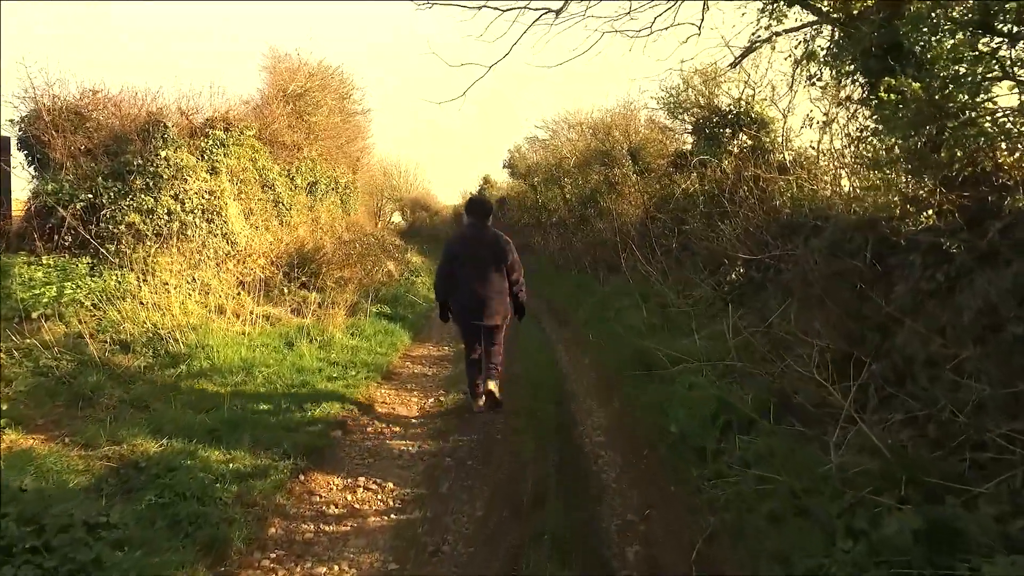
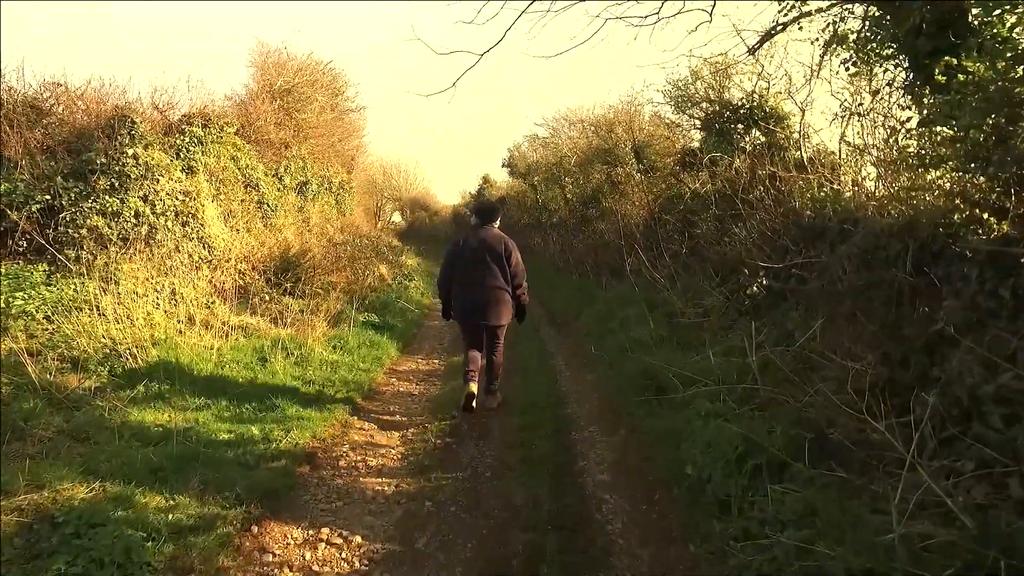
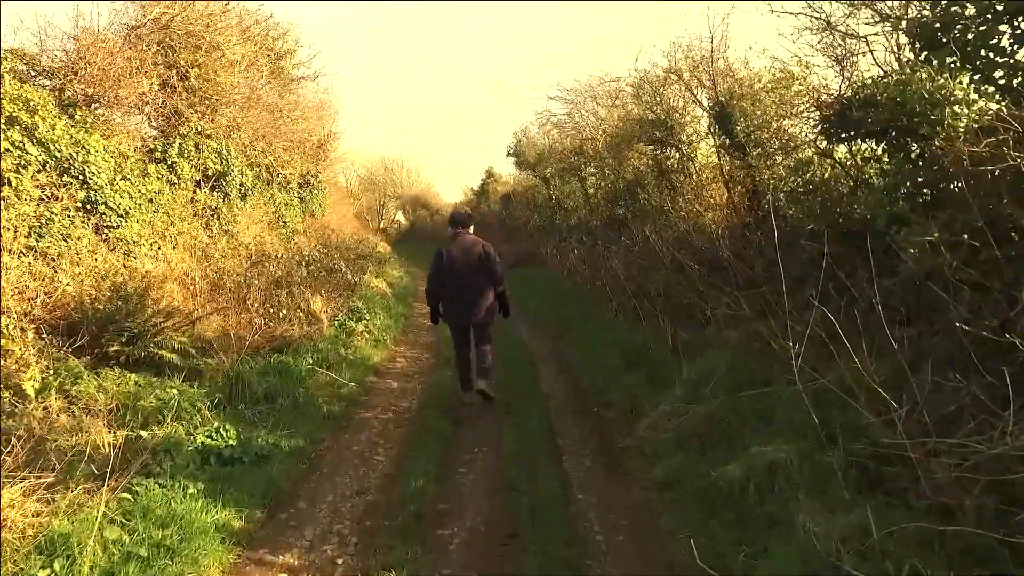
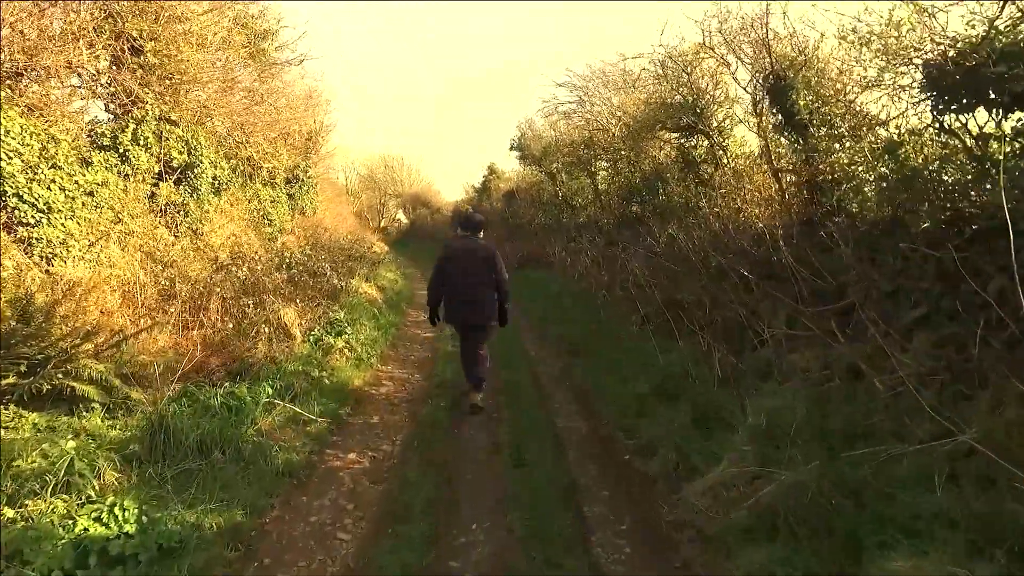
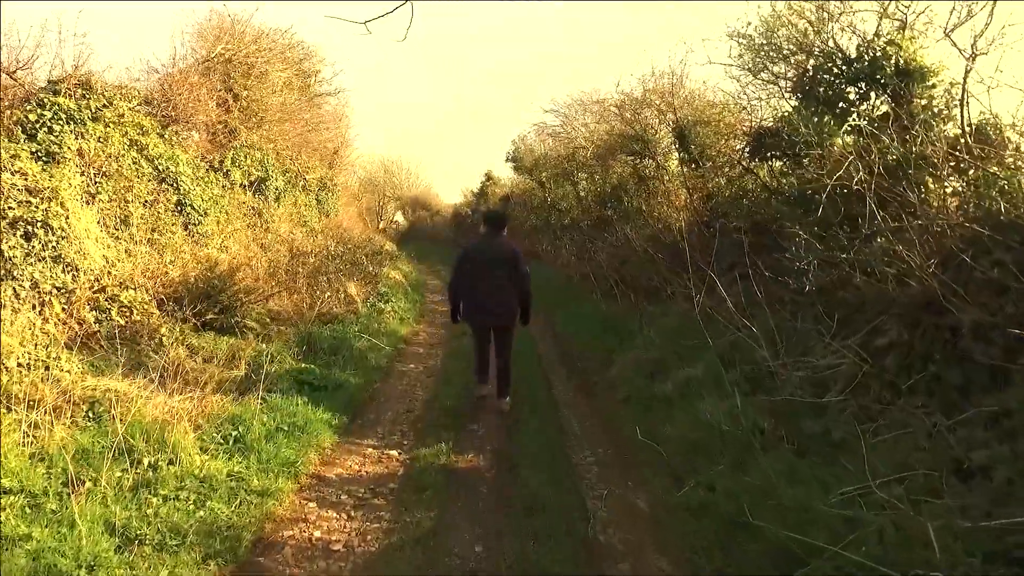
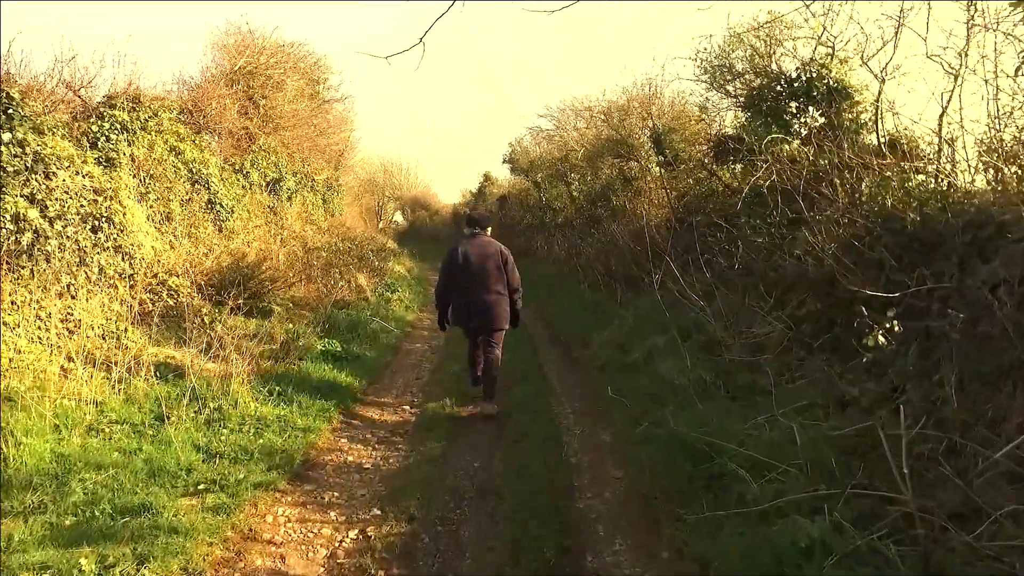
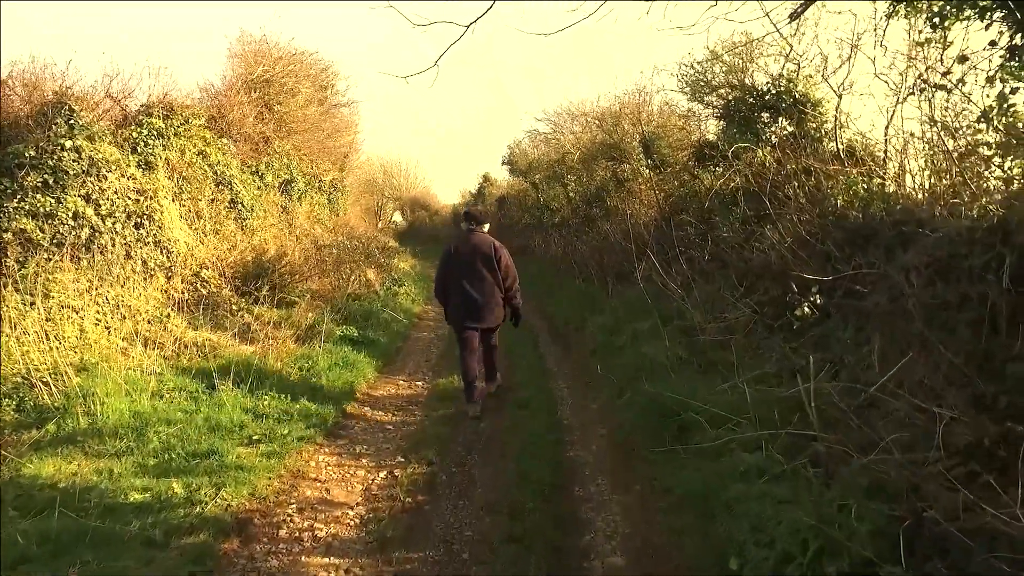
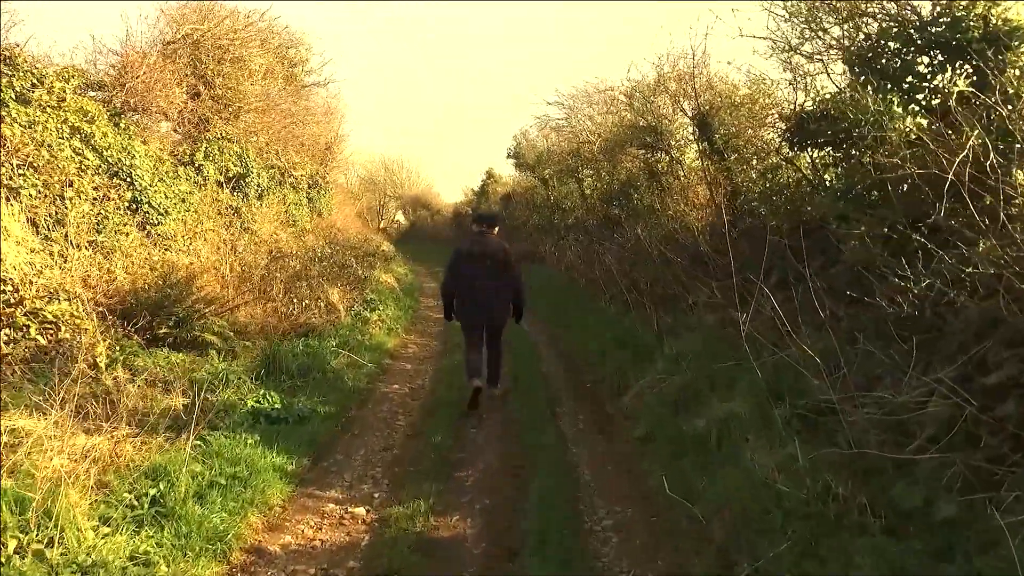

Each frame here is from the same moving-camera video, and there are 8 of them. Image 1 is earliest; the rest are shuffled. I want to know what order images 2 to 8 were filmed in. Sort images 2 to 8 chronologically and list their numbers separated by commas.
2, 7, 6, 5, 8, 3, 4
